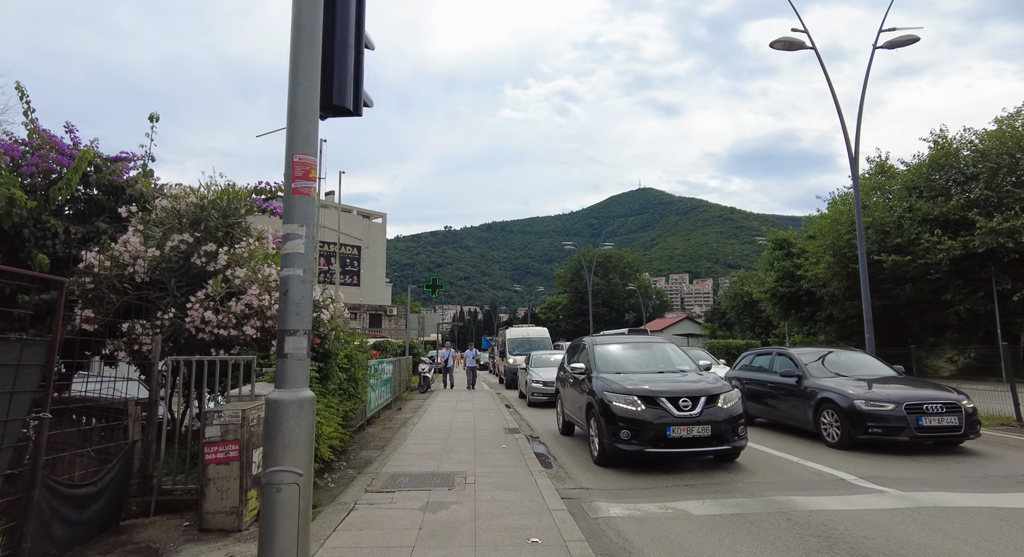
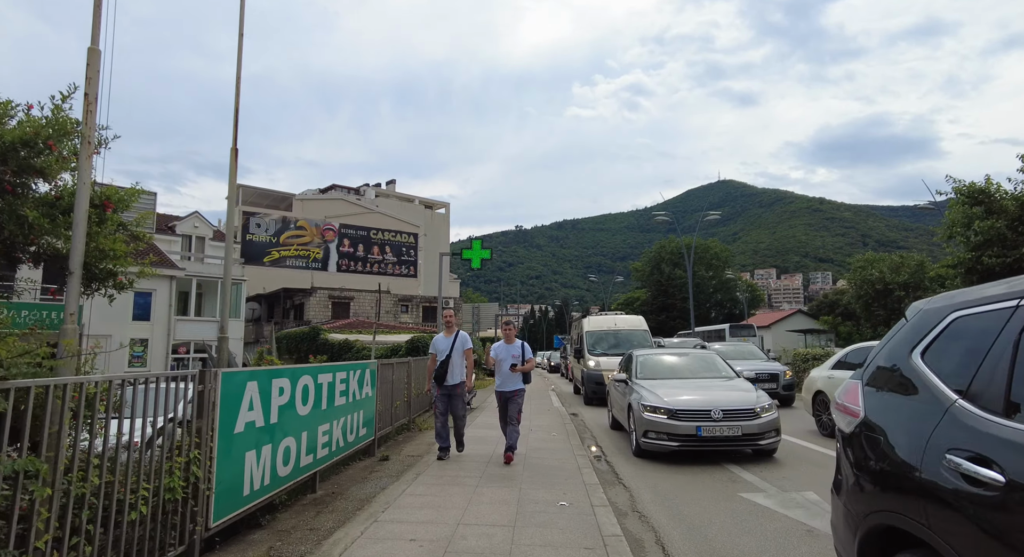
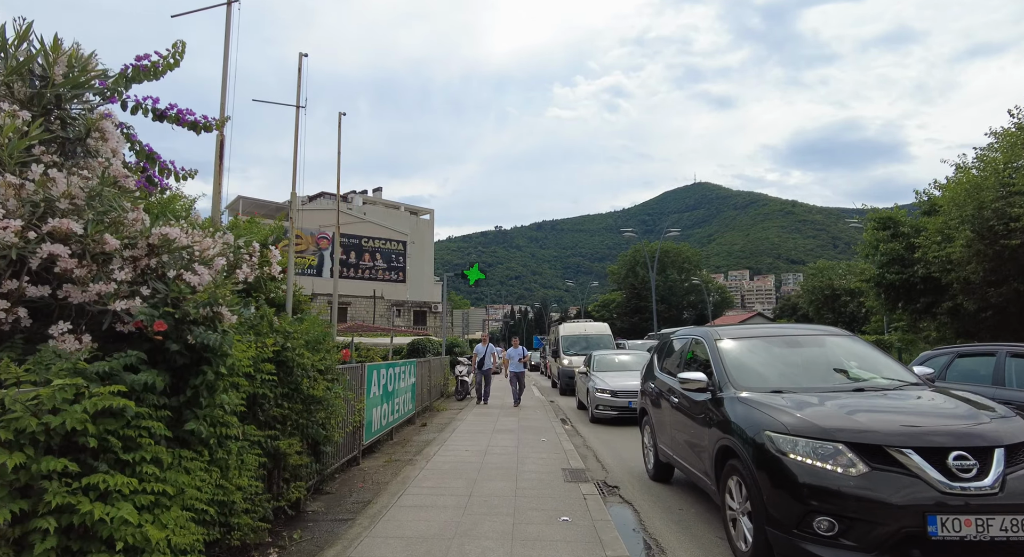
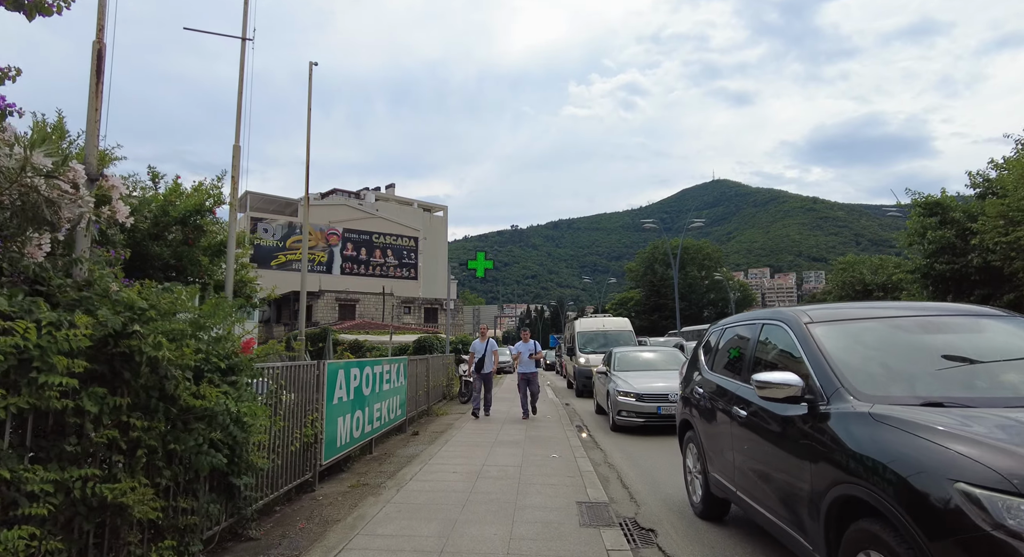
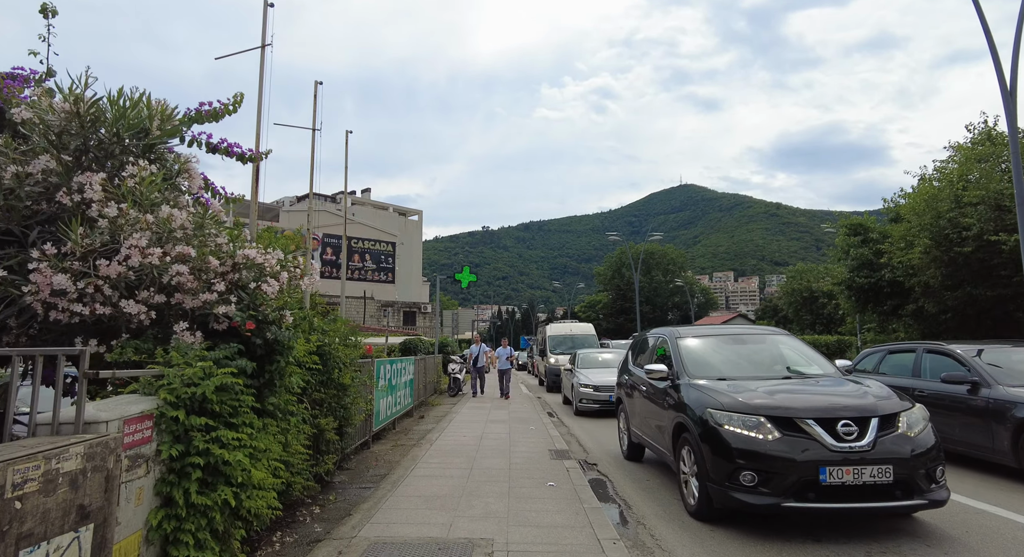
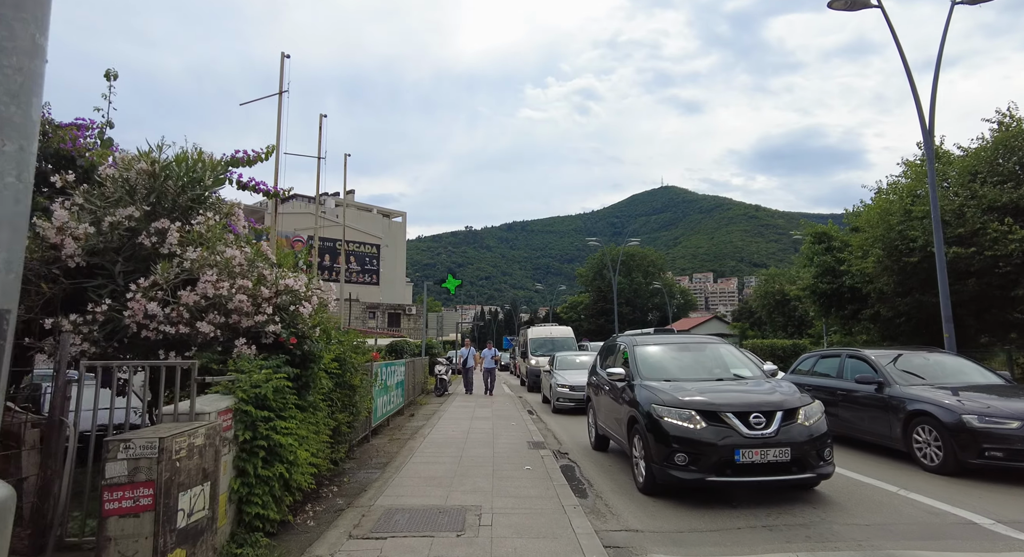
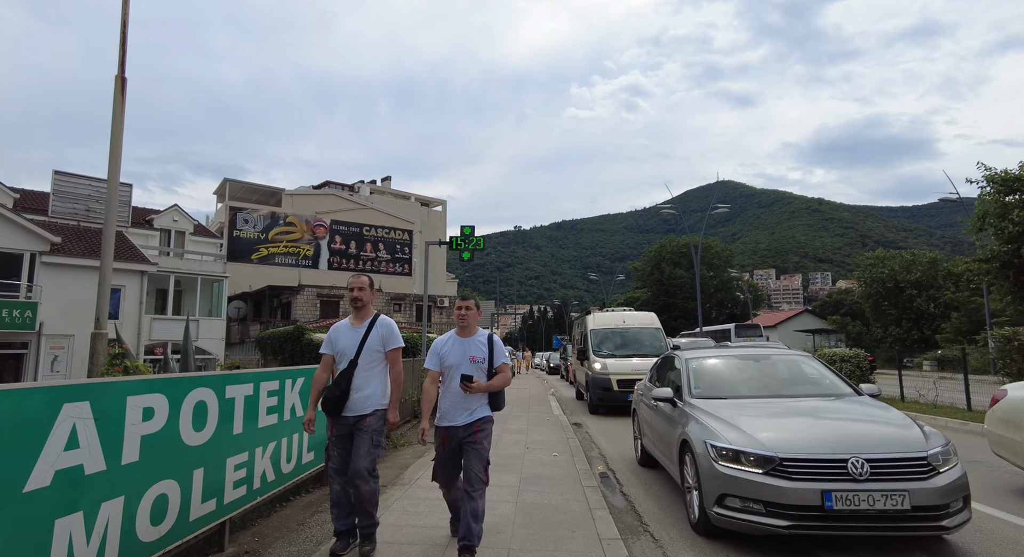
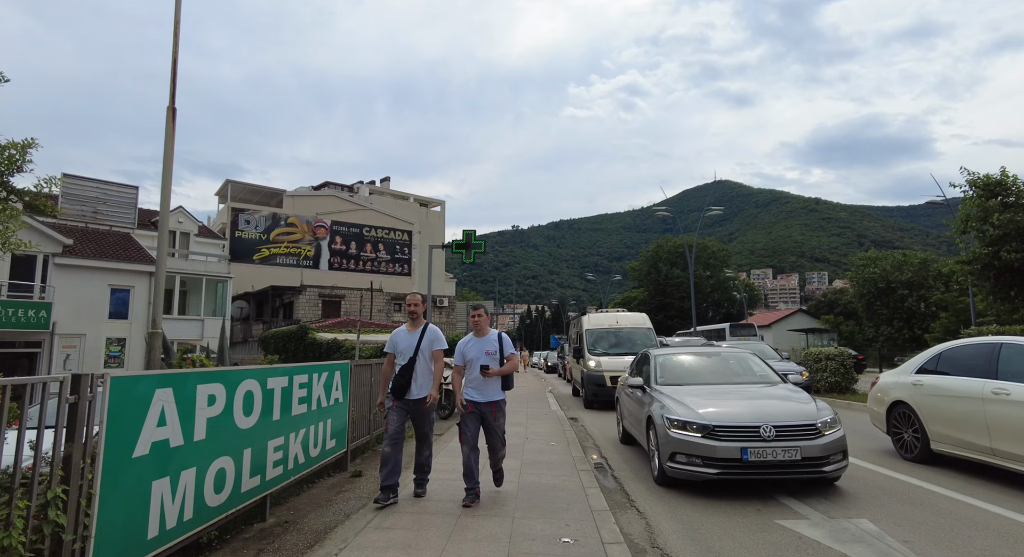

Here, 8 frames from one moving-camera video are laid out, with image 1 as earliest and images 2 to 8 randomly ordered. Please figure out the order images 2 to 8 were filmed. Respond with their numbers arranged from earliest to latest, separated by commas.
6, 5, 3, 4, 2, 8, 7
